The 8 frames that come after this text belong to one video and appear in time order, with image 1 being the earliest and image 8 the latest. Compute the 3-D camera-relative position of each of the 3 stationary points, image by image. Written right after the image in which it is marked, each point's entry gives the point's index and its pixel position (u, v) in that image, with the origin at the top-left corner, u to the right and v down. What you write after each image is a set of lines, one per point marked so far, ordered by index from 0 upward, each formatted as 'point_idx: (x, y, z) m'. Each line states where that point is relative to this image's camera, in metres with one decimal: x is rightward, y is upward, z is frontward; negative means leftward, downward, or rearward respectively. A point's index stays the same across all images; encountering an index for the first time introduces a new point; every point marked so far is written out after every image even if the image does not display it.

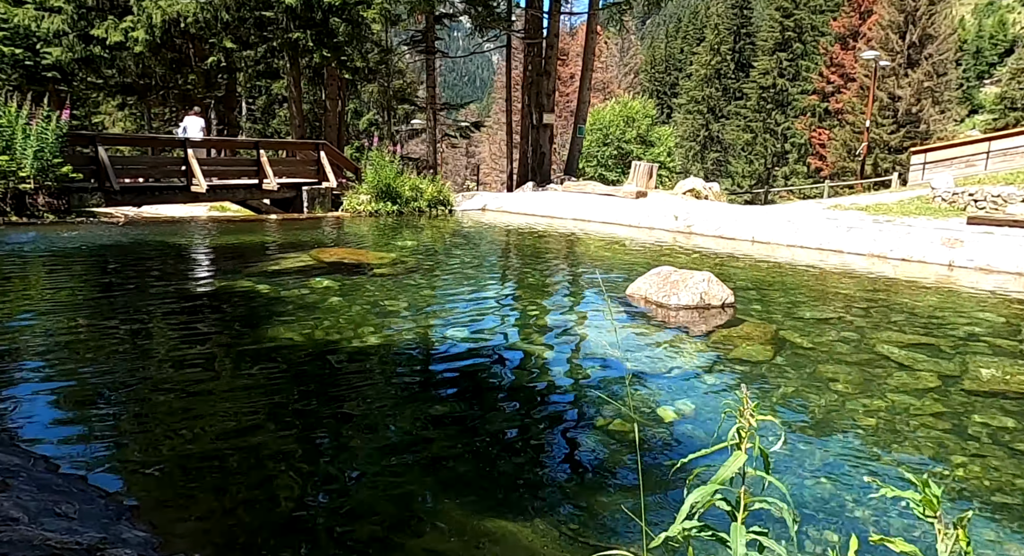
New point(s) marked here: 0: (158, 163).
0: (-6.2, +2.0, +12.6) m
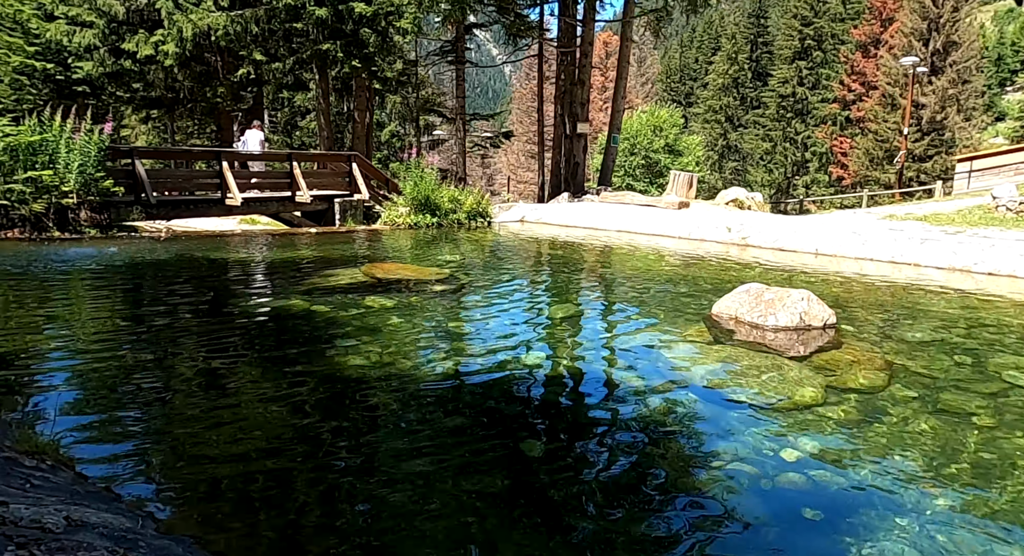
0: (-5.5, +1.7, +12.4) m
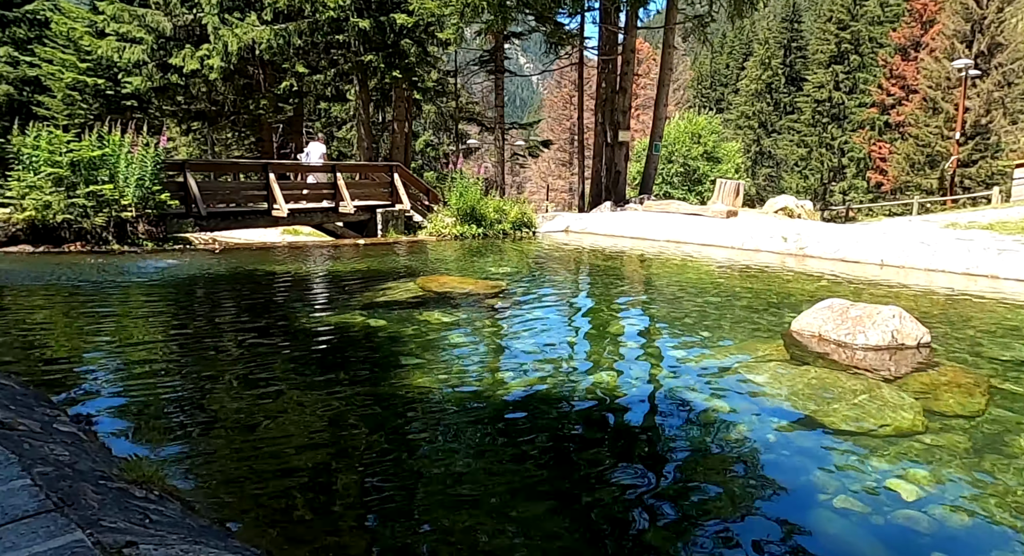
0: (-4.8, +1.5, +12.6) m
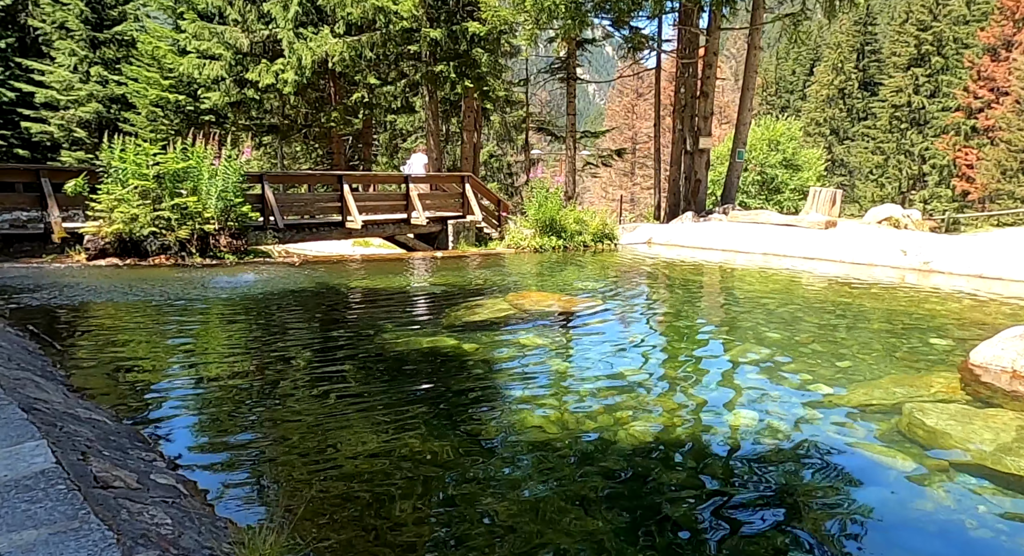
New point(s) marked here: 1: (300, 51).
0: (-3.4, +1.3, +12.5) m
1: (-5.2, +5.6, +17.8) m
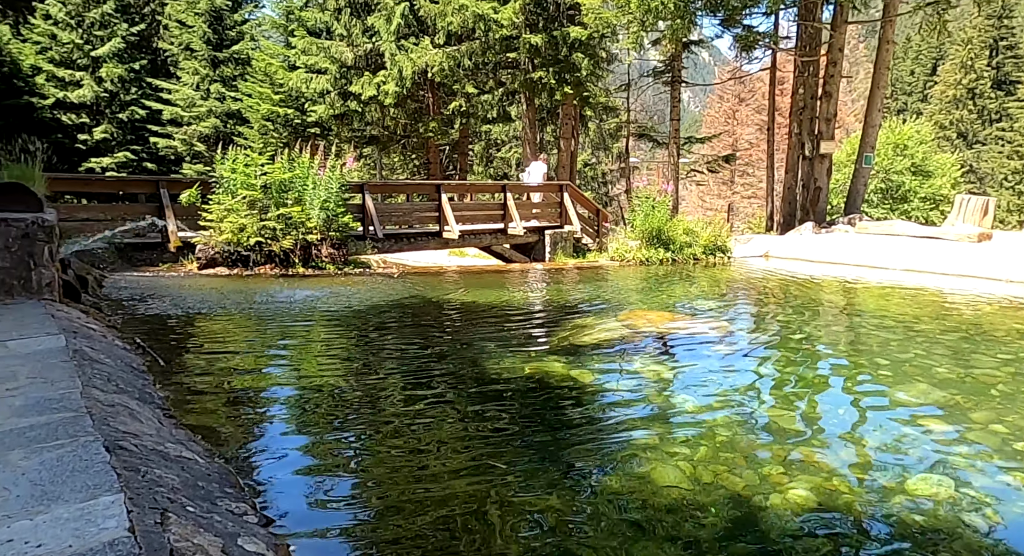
0: (-1.7, +1.1, +12.4) m
1: (-2.8, +5.3, +17.9) m
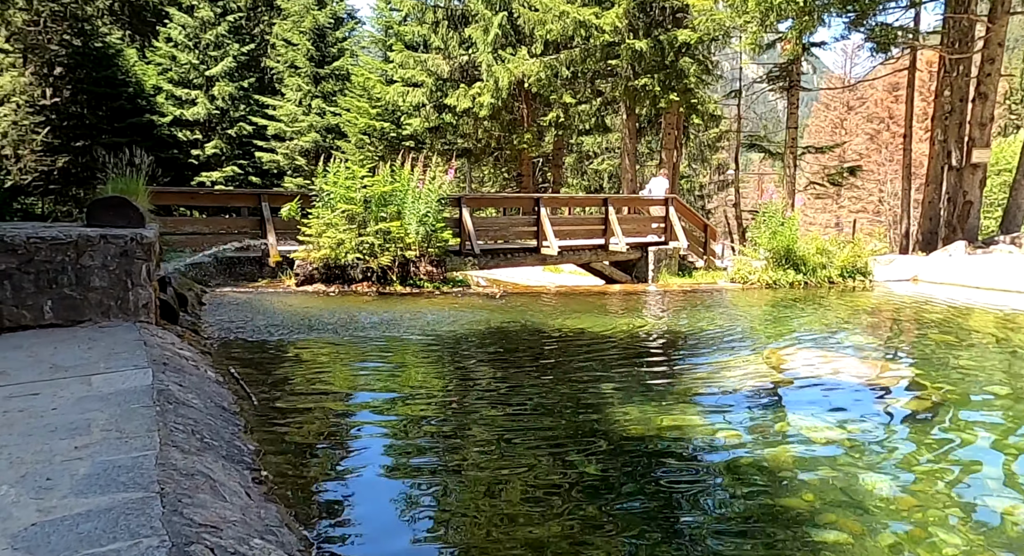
0: (0.0, +0.9, +11.8) m
1: (-0.3, +5.0, +17.5) m
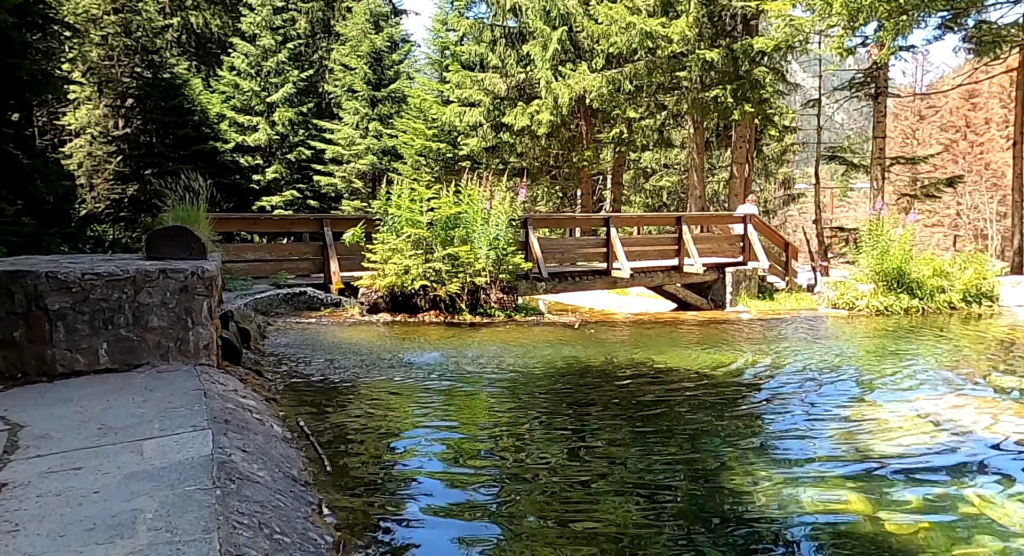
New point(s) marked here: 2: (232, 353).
0: (+1.1, +0.5, +11.2) m
1: (+1.2, +4.4, +17.0) m
2: (-2.0, -0.5, +5.3) m
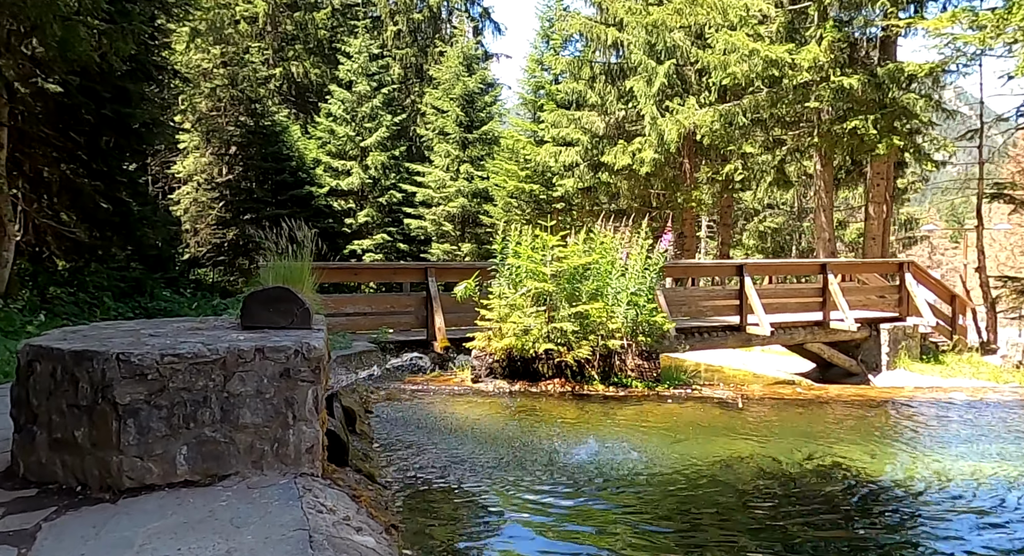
0: (+2.8, -0.3, +9.8) m
1: (+3.5, +3.3, +15.7) m
2: (-1.0, -1.0, +4.2) m
